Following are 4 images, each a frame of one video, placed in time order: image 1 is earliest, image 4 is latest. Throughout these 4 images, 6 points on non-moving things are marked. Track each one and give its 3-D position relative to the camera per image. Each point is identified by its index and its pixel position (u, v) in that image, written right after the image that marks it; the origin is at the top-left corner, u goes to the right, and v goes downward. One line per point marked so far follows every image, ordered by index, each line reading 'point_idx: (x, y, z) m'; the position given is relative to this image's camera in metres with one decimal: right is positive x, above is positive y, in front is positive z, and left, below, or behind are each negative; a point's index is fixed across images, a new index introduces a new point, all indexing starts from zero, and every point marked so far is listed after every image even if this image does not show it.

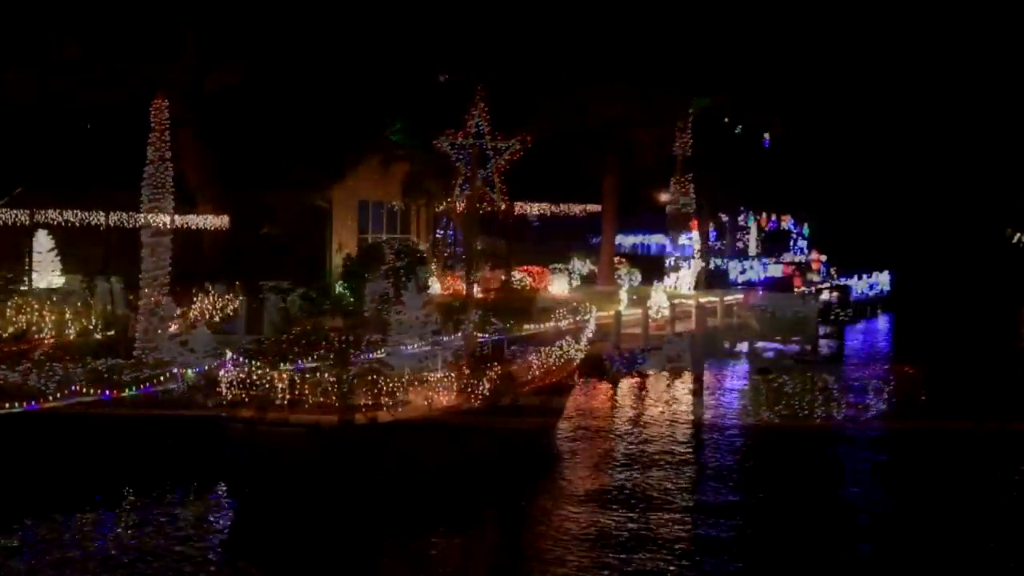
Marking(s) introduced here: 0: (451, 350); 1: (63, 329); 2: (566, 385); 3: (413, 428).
0: (-0.9, -1.0, +17.2) m
1: (-7.6, -0.7, +19.6) m
2: (+1.0, -1.5, +18.9) m
3: (-1.3, -1.8, +14.4) m
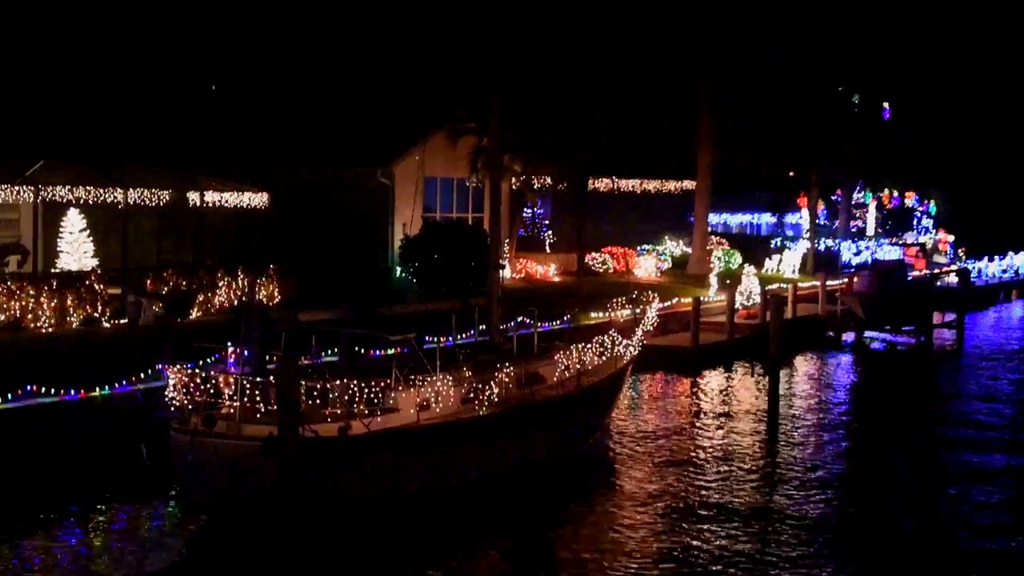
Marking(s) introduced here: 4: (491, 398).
0: (-0.6, -0.8, +14.9) m
1: (-7.0, -0.5, +18.0) m
2: (+1.5, -1.3, +16.4) m
3: (-1.3, -1.7, +12.2) m
4: (-0.3, -1.3, +13.6) m
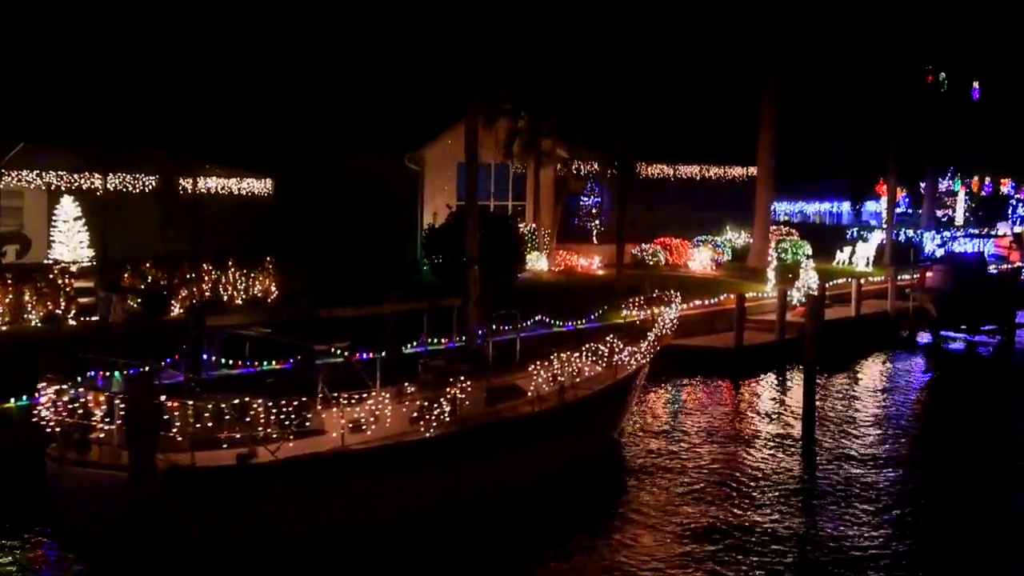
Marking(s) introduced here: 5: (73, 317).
0: (-0.9, -0.8, +12.9) m
1: (-7.0, -0.4, +16.6) m
2: (+1.3, -1.3, +14.3) m
3: (-1.8, -1.7, +10.3) m
4: (-0.7, -1.3, +11.6) m
5: (-6.5, -0.4, +17.1) m
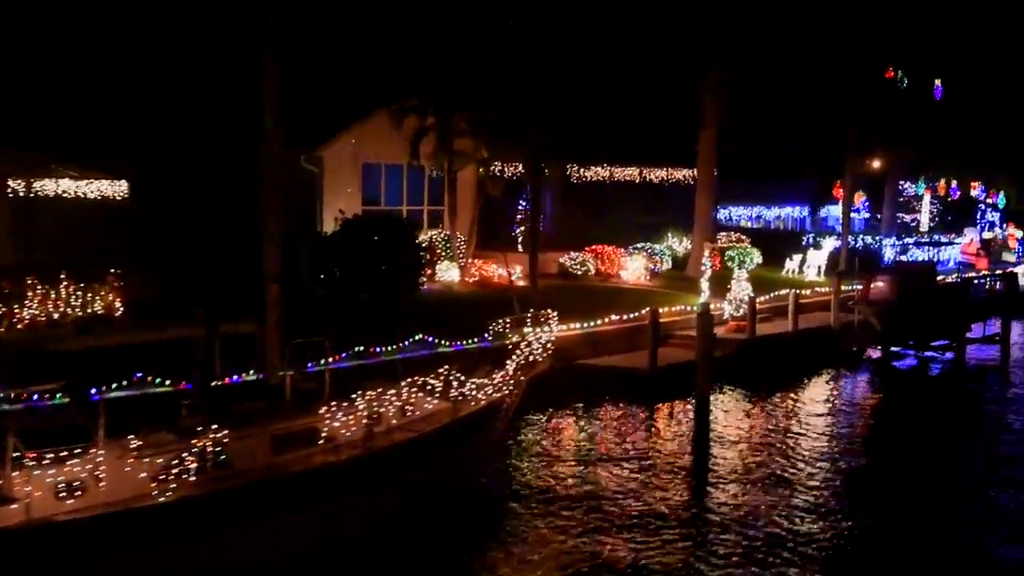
0: (-2.8, -1.0, +10.6) m
1: (-8.9, -0.6, +14.2) m
2: (-0.5, -1.5, +11.9) m
3: (-3.6, -1.9, +8.0) m
4: (-2.5, -1.5, +9.3) m
5: (-8.4, -0.7, +14.7) m
